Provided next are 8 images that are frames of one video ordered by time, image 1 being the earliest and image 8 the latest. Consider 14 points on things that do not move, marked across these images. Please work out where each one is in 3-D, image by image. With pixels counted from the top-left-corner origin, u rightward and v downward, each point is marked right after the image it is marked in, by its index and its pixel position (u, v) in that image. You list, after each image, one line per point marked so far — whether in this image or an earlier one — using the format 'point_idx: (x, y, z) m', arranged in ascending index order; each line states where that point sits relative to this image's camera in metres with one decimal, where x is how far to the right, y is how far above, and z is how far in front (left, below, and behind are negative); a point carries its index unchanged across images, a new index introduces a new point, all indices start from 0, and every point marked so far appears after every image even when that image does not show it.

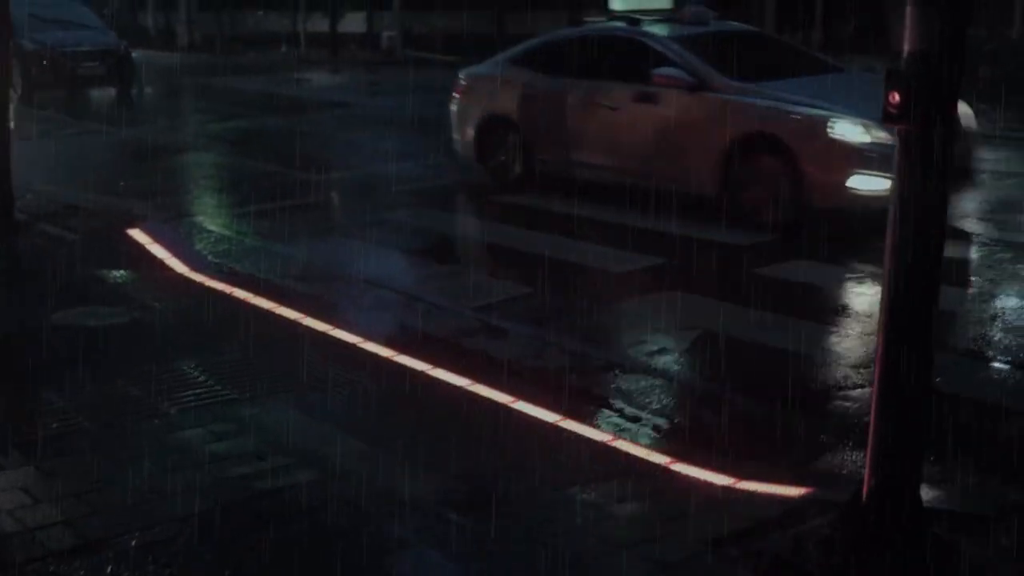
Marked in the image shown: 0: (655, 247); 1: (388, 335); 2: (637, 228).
0: (+1.3, +0.3, +9.8) m
1: (-0.9, -0.3, +7.7) m
2: (+1.2, +0.6, +10.5) m
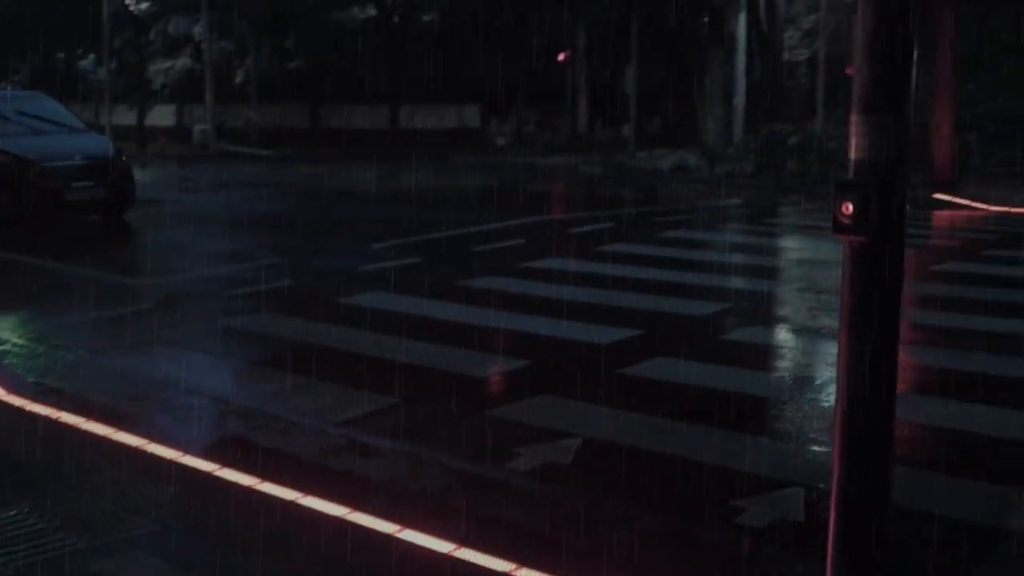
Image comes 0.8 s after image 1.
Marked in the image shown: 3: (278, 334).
0: (+0.1, -0.5, +9.4) m
1: (-1.7, -1.1, +7.0) m
2: (-0.1, -0.4, +10.2) m
3: (-2.1, -0.4, +10.3) m
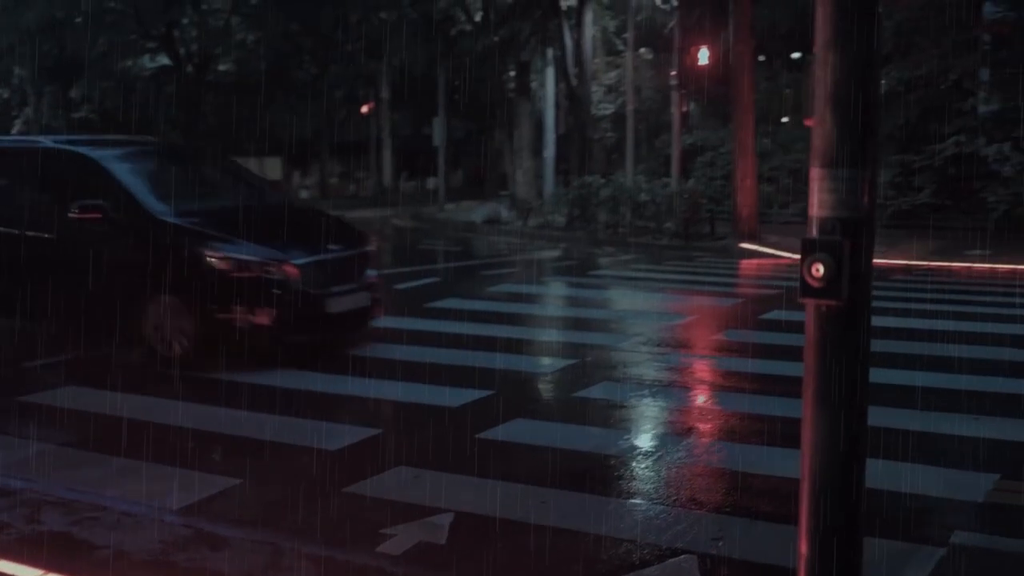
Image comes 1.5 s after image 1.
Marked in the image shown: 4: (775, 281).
0: (-1.1, -1.0, +8.8) m
1: (-2.4, -1.5, +6.1) m
2: (-1.5, -0.9, +9.5) m
3: (-3.4, -1.0, +9.3) m
4: (+4.5, +0.2, +19.7) m
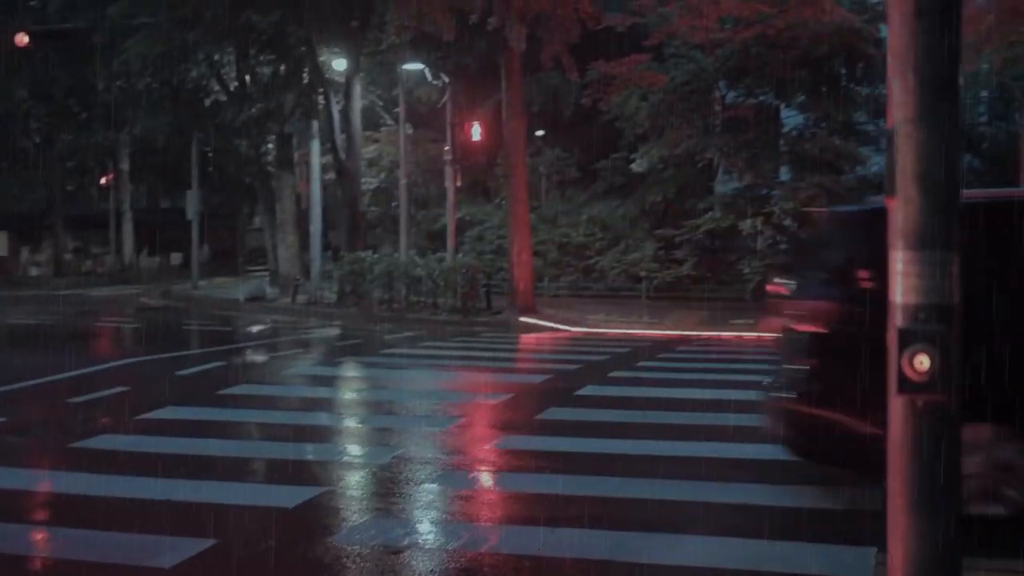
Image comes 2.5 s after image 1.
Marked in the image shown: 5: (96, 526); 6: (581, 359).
0: (-2.2, -1.7, +7.8) m
1: (-2.8, -1.9, +4.9) m
2: (-2.7, -1.6, +8.4) m
3: (-4.5, -1.7, +7.7) m
4: (+0.8, -1.1, +19.8) m
5: (-2.8, -1.7, +7.8) m
6: (+1.1, -1.2, +19.0) m
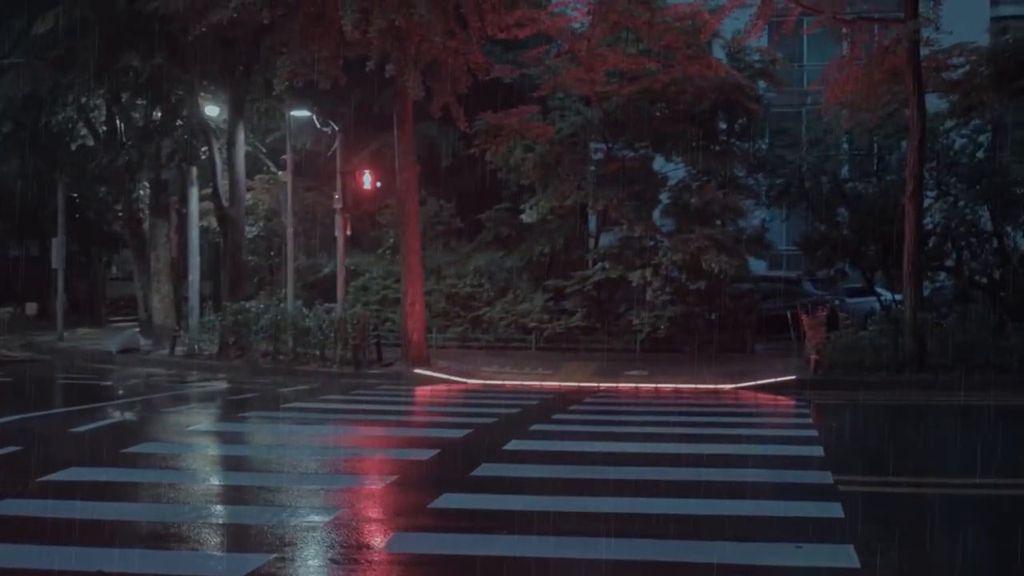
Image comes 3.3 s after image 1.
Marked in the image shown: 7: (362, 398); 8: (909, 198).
0: (-2.4, -2.0, +7.1) m
1: (-2.6, -2.1, +4.1) m
2: (-3.0, -2.0, +7.6) m
3: (-4.7, -2.0, +6.7) m
4: (-1.0, -2.0, +19.4) m
5: (-3.0, -2.0, +7.0) m
6: (-0.5, -2.0, +18.7) m
7: (-2.6, -1.9, +19.6) m
8: (+6.9, +1.6, +19.6) m
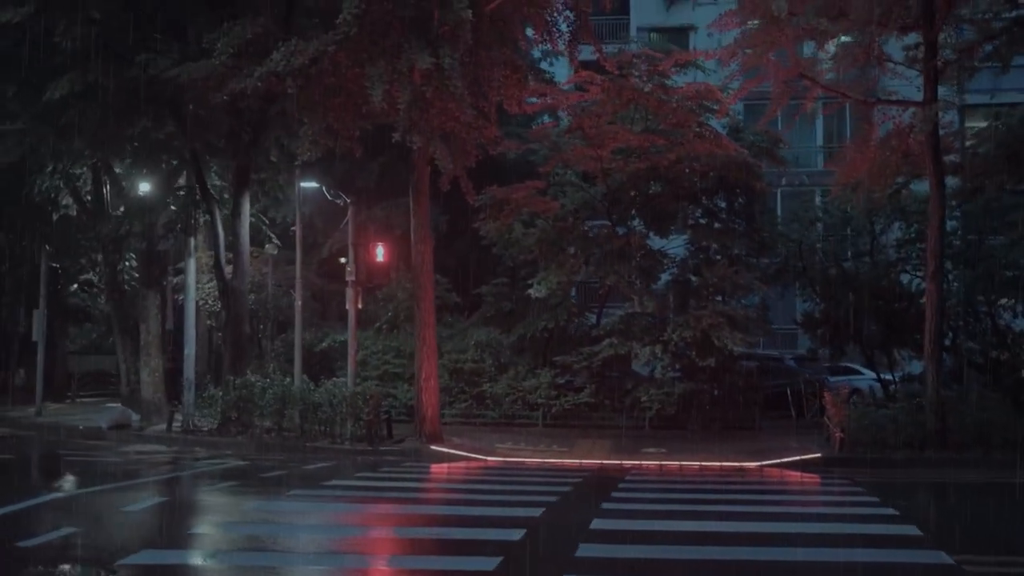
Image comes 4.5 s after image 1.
0: (-1.3, -2.4, +6.6) m
1: (-1.4, -2.3, +3.6) m
2: (-1.9, -2.4, +7.1) m
3: (-3.6, -2.4, +6.1) m
4: (-0.5, -3.3, +18.9) m
5: (-1.9, -2.4, +6.5) m
6: (0.0, -3.2, +18.2) m
7: (-2.2, -3.2, +19.1) m
8: (+7.3, +0.2, +19.7) m
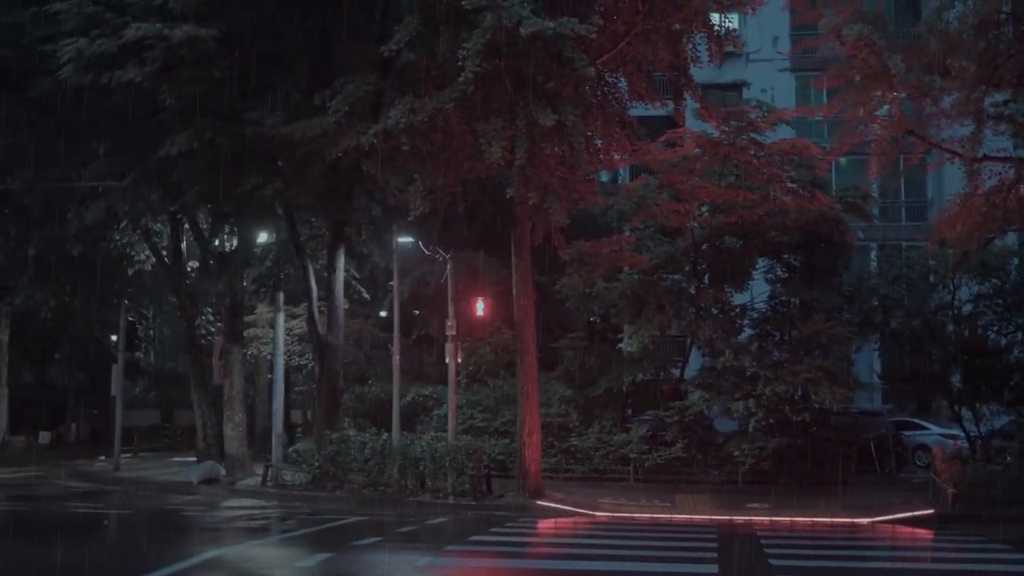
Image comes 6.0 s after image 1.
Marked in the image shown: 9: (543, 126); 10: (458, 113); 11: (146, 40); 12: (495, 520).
0: (+0.5, -2.7, +6.6) m
1: (+0.4, -2.5, +3.6) m
2: (-0.1, -2.8, +7.1) m
3: (-1.8, -2.7, +6.1) m
4: (+1.4, -4.2, +18.8) m
5: (-0.1, -2.7, +6.5) m
6: (+1.9, -4.1, +18.1) m
7: (-0.3, -4.1, +19.0) m
8: (+9.3, -0.8, +19.7) m
9: (+0.5, +2.7, +18.7) m
10: (-0.9, +3.0, +19.4) m
11: (-6.4, +4.4, +19.9) m
12: (-0.4, -4.1, +20.0) m
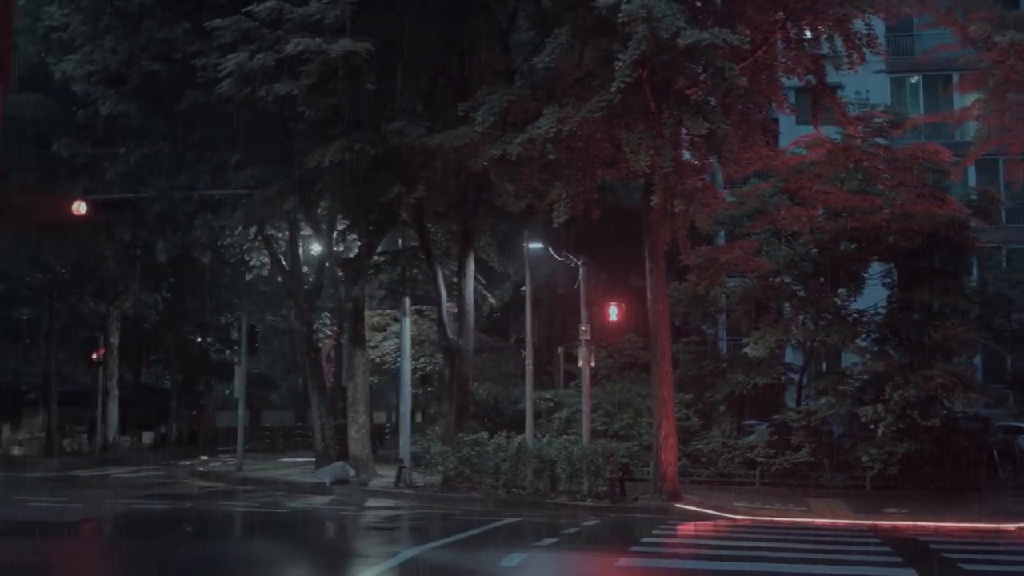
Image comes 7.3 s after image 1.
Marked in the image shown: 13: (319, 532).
0: (+2.4, -2.8, +6.9) m
1: (+2.2, -2.6, +3.9) m
2: (+1.9, -2.9, +7.4) m
3: (+0.1, -2.8, +6.5) m
4: (+3.9, -4.3, +19.0) m
5: (+1.8, -2.8, +6.8) m
6: (+4.3, -4.2, +18.3) m
7: (+2.3, -4.2, +19.3) m
8: (+11.8, -0.9, +19.6) m
9: (+3.0, +2.6, +19.0) m
10: (+1.6, +2.9, +19.7) m
11: (-3.9, +4.3, +20.5) m
12: (+2.2, -4.2, +20.3) m
13: (-3.4, -4.2, +19.0) m
